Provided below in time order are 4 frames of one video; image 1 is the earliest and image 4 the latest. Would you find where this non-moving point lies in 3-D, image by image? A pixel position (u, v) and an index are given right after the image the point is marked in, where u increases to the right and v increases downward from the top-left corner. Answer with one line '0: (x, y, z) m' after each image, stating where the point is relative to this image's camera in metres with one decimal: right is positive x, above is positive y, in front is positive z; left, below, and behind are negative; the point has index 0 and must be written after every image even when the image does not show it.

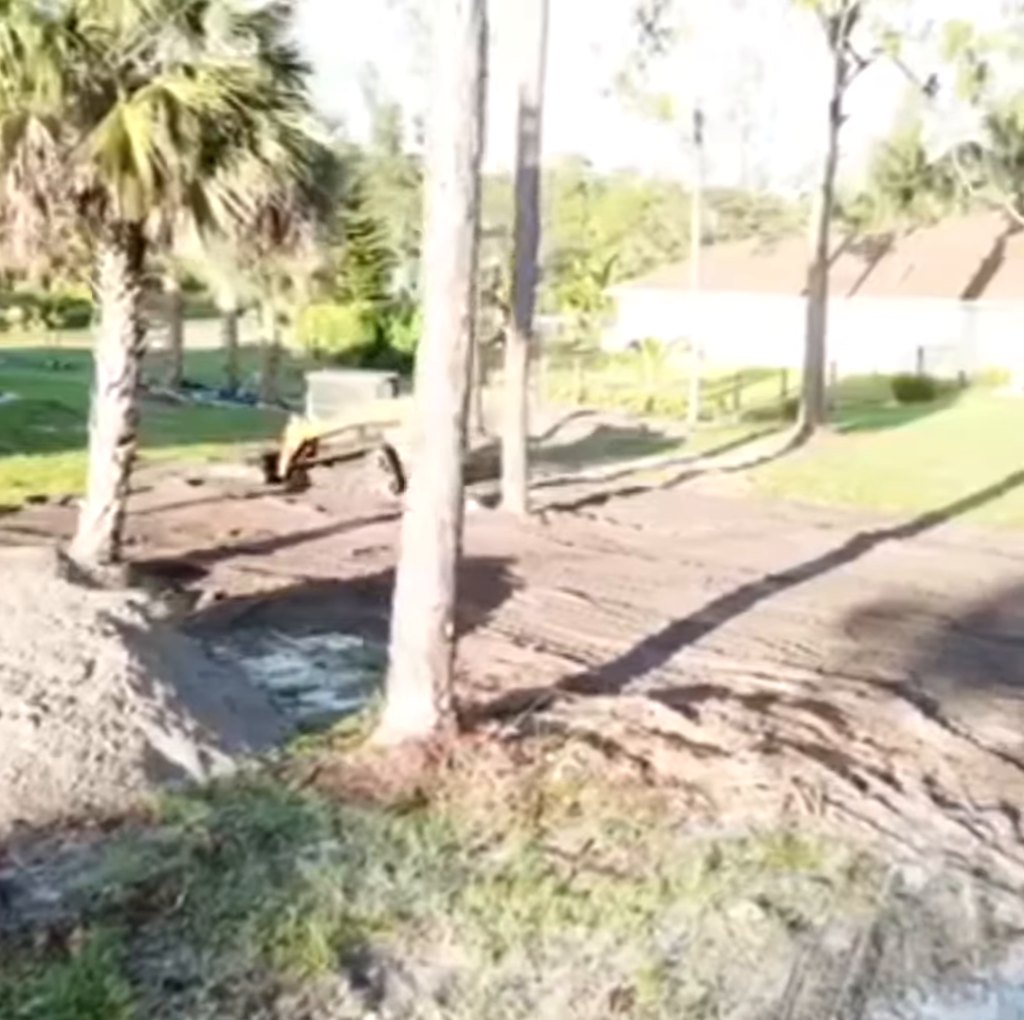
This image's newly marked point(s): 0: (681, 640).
0: (+1.5, -1.1, +11.3) m
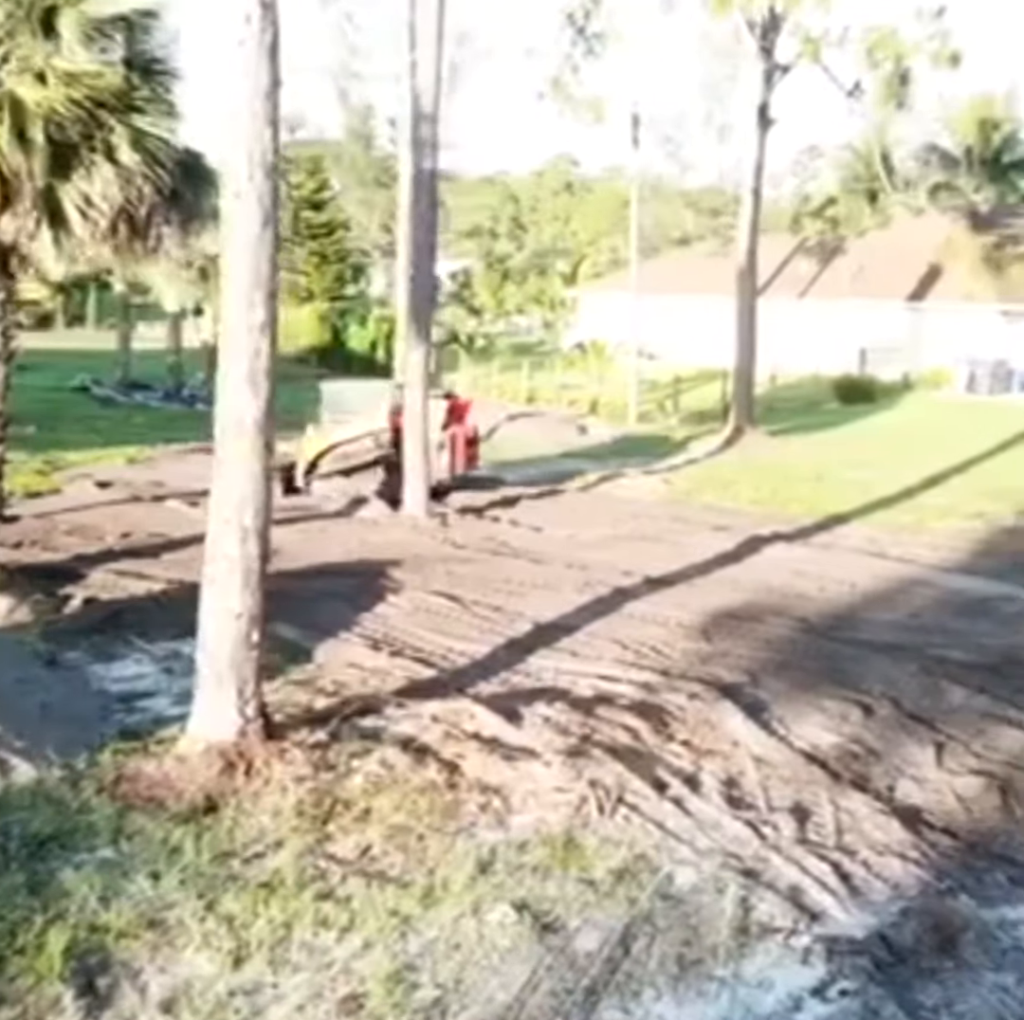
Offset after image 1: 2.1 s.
0: (+0.2, -1.2, +11.4) m
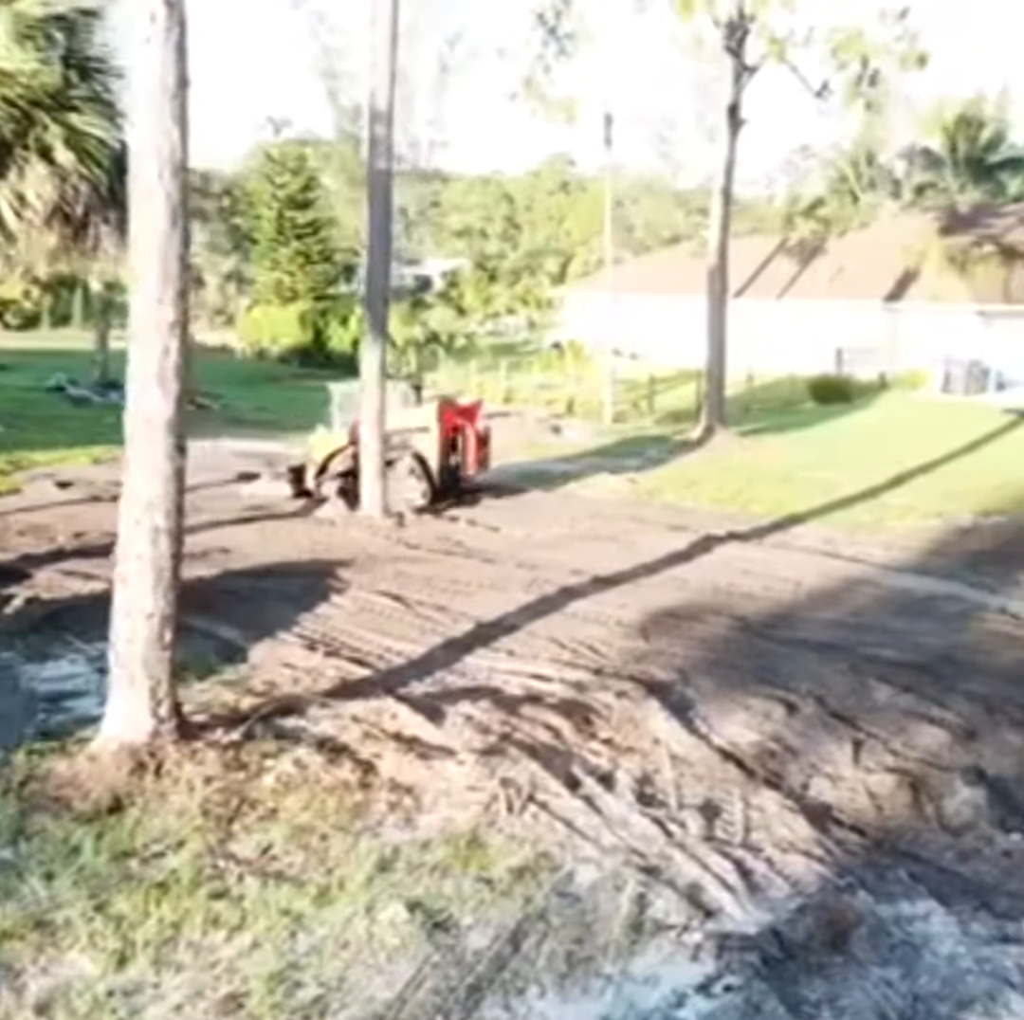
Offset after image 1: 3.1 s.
0: (-0.3, -1.2, +11.4) m
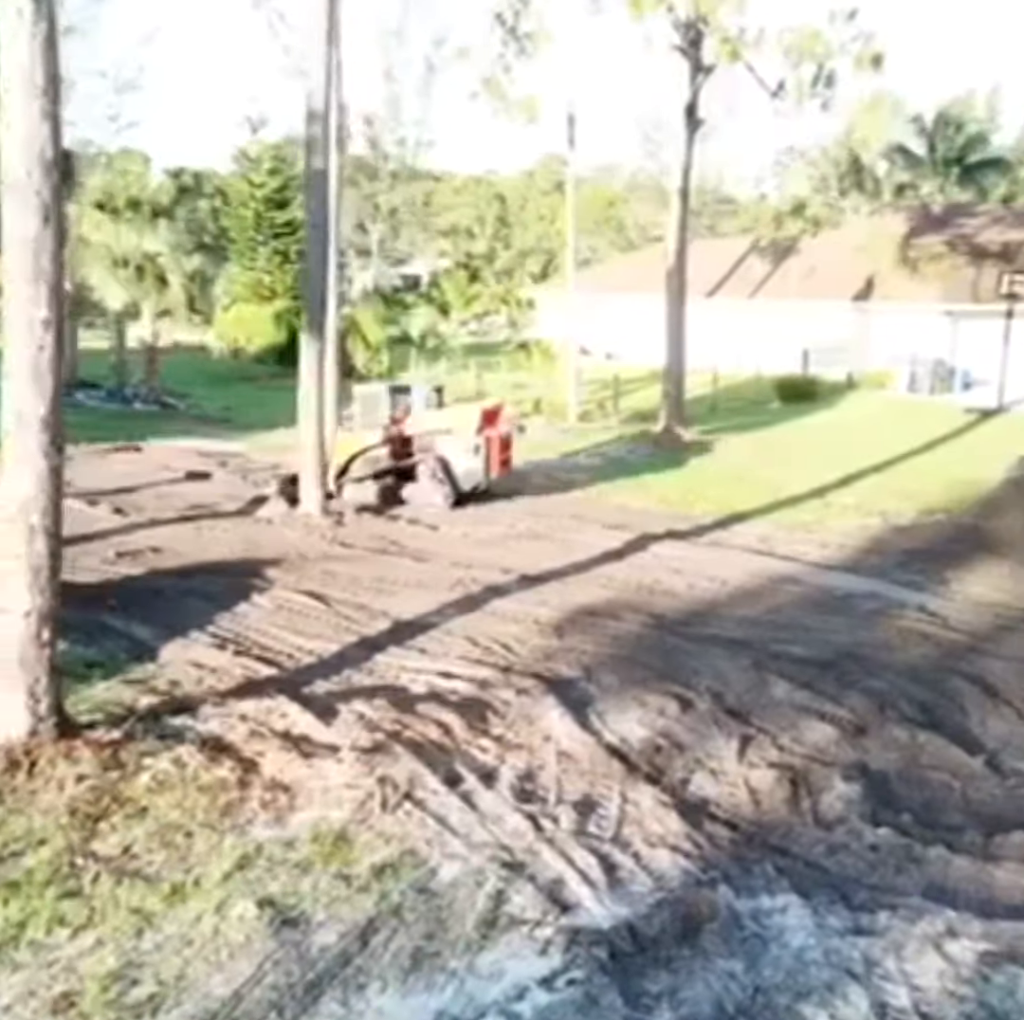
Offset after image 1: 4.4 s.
0: (-1.1, -1.2, +11.4) m
